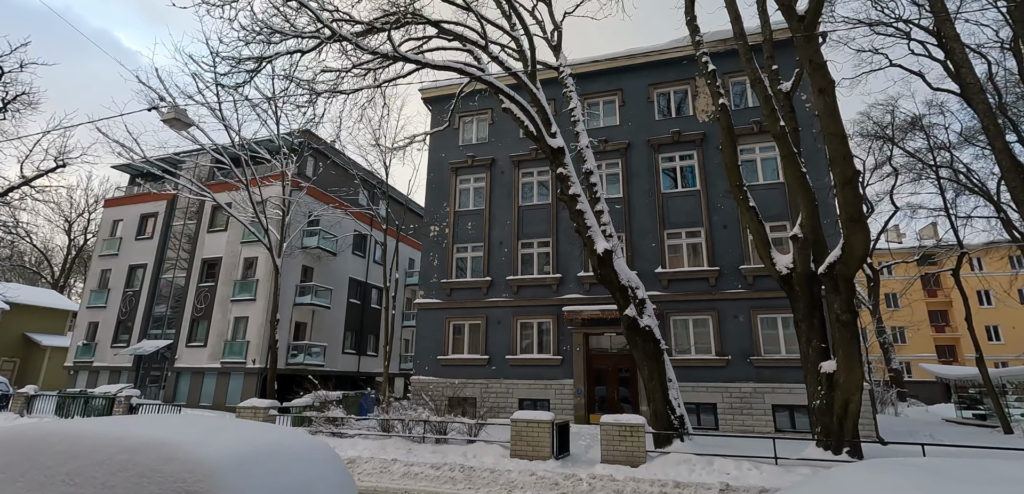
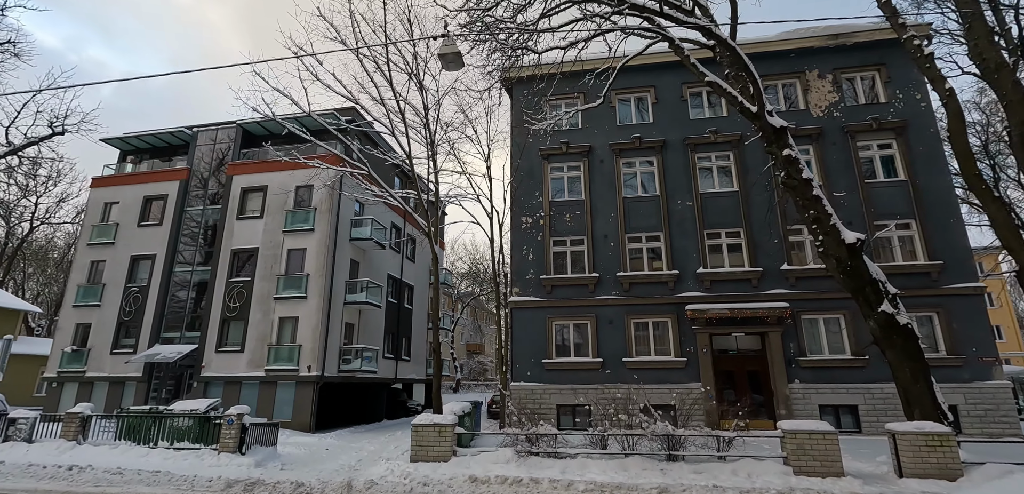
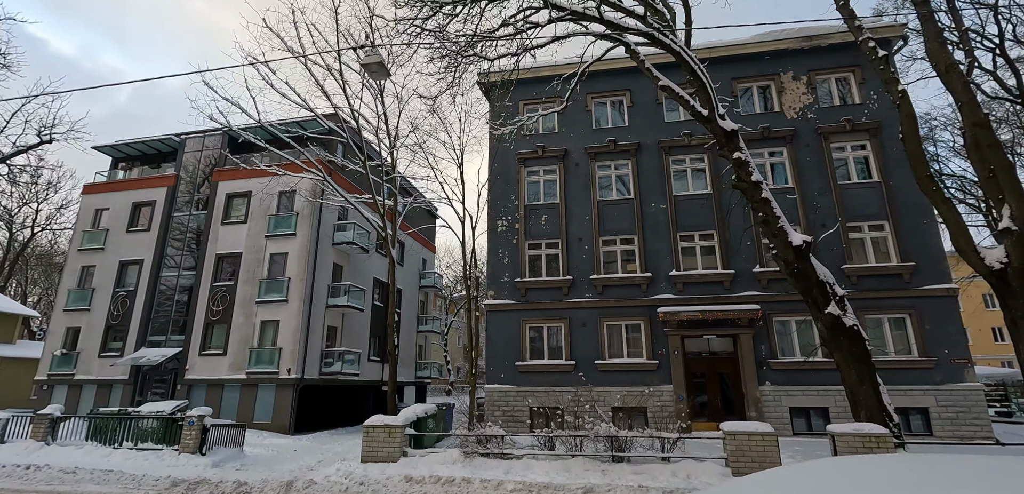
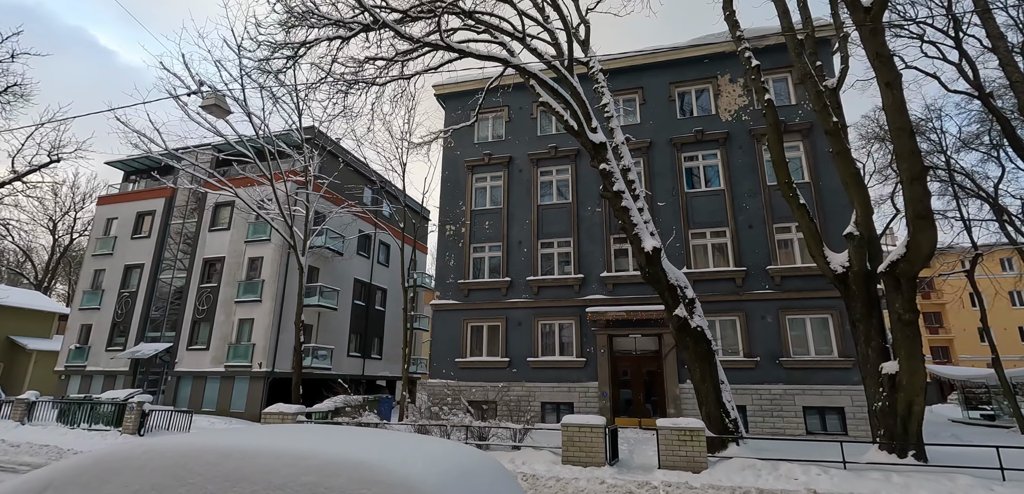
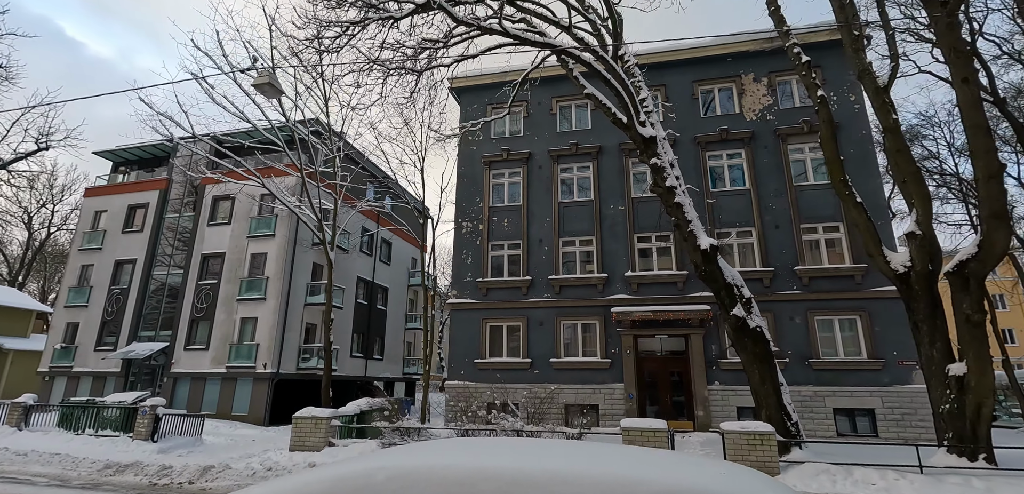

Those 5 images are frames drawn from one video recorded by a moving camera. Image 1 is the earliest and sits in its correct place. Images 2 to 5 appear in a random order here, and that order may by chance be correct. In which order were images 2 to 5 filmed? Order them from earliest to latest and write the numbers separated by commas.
4, 5, 3, 2
